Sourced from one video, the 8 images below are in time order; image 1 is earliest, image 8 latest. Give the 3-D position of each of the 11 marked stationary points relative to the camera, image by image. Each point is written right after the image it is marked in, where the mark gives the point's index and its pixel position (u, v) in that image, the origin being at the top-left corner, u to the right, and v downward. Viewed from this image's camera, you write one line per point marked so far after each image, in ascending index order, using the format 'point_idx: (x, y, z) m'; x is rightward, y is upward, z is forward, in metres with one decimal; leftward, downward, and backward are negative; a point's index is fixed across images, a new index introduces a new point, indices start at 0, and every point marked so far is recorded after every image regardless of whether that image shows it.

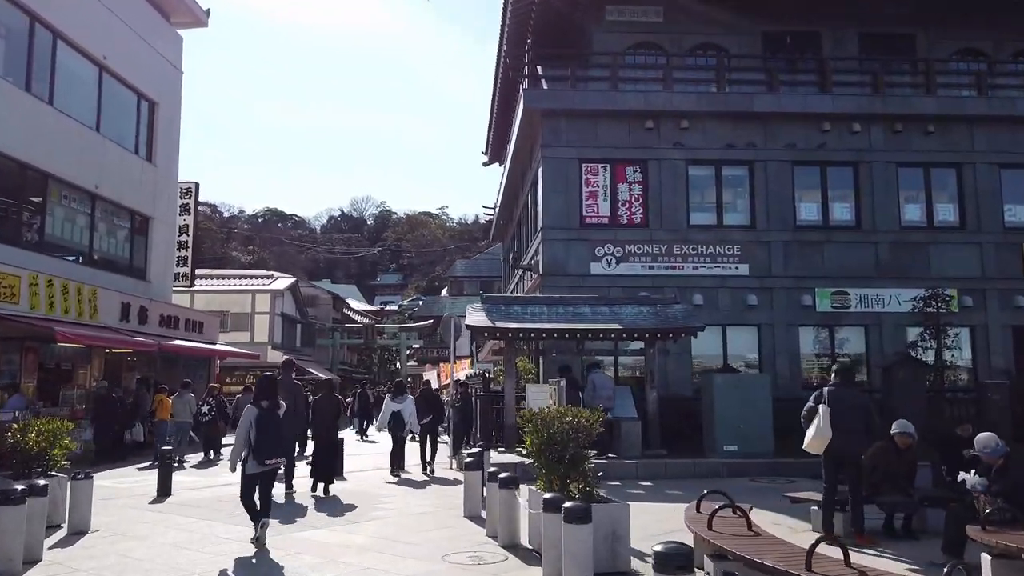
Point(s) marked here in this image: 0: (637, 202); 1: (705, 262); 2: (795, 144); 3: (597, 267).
0: (+3.1, +2.1, +18.3) m
1: (+4.7, +0.6, +18.1) m
2: (+7.1, +3.6, +18.6) m
3: (+2.1, +0.5, +18.0) m
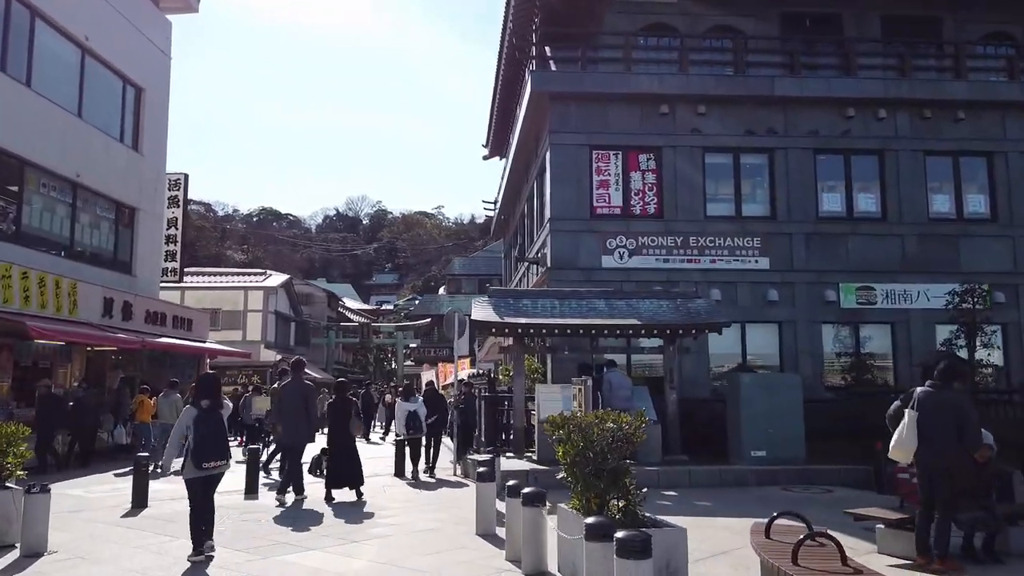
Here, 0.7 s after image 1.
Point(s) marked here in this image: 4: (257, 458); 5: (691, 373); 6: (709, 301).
0: (+3.2, +2.2, +17.3) m
1: (+4.8, +0.8, +17.1) m
2: (+7.2, +3.7, +17.6) m
3: (+2.2, +0.6, +17.0) m
4: (-3.8, -2.5, +11.1) m
5: (+4.0, -1.9, +16.6) m
6: (+3.7, -0.2, +13.8) m
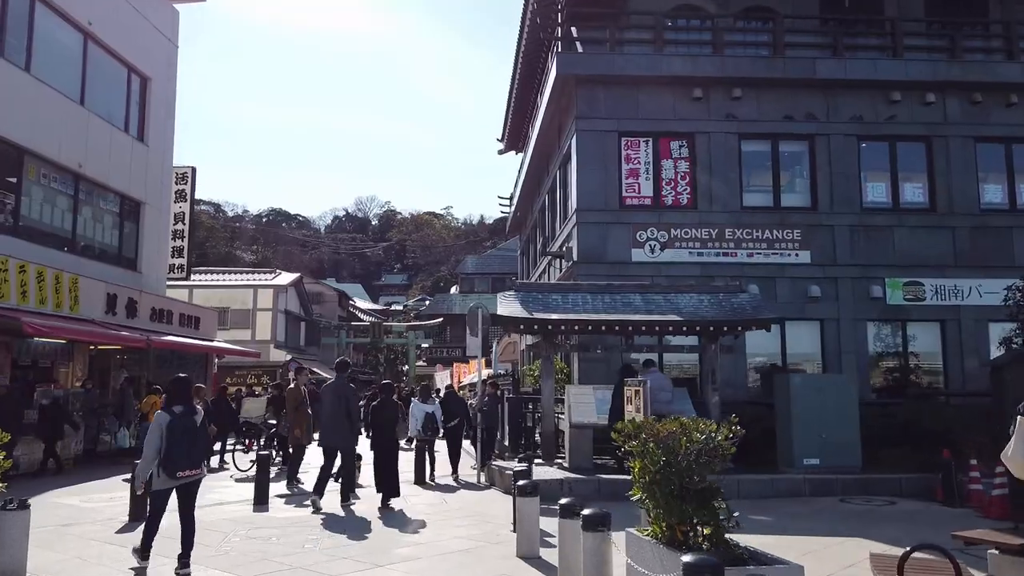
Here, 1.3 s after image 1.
0: (+3.7, +2.4, +16.3) m
1: (+5.4, +0.9, +16.1) m
2: (+7.8, +3.8, +16.5) m
3: (+2.7, +0.7, +16.0) m
4: (-3.3, -2.4, +10.1) m
5: (+4.5, -1.8, +15.6) m
6: (+4.1, -0.1, +12.8) m
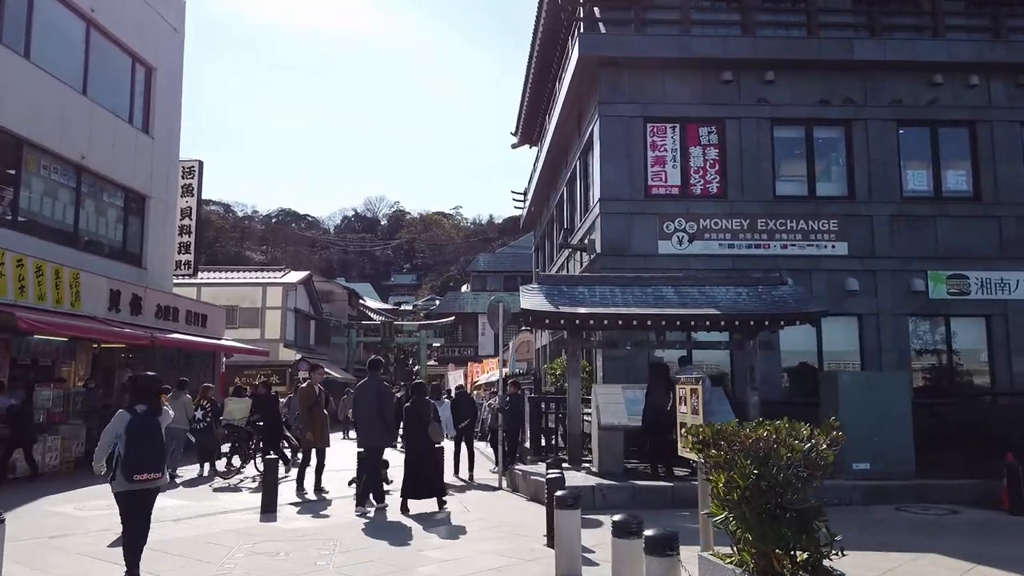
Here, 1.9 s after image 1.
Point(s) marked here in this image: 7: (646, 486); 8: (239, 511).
0: (+4.2, +2.5, +15.4) m
1: (+5.8, +1.0, +15.2) m
2: (+8.2, +4.0, +15.6) m
3: (+3.1, +0.9, +15.1) m
4: (-3.0, -2.3, +9.4) m
5: (+4.9, -1.6, +14.7) m
6: (+4.5, 0.0, +11.9) m
7: (+1.8, -2.6, +9.8) m
8: (-3.5, -2.9, +9.6) m
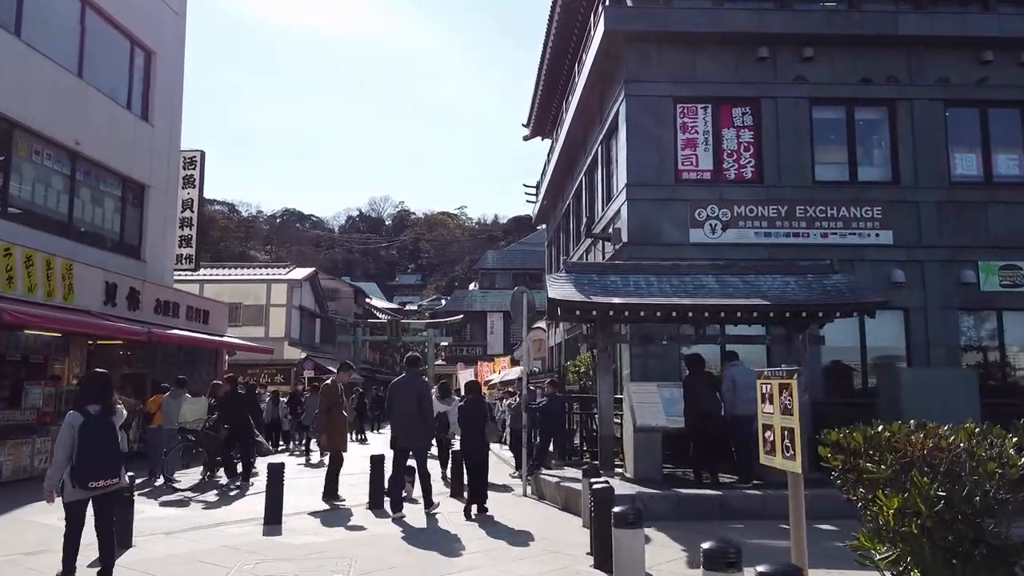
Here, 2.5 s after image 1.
0: (+4.6, +2.6, +14.4) m
1: (+6.2, +1.1, +14.2) m
2: (+8.6, +4.1, +14.6) m
3: (+3.5, +1.0, +14.1) m
4: (-2.6, -2.1, +8.4) m
5: (+5.3, -1.5, +13.7) m
6: (+4.9, +0.2, +10.9) m
7: (+2.1, -2.4, +8.8) m
8: (-3.1, -2.7, +8.6) m
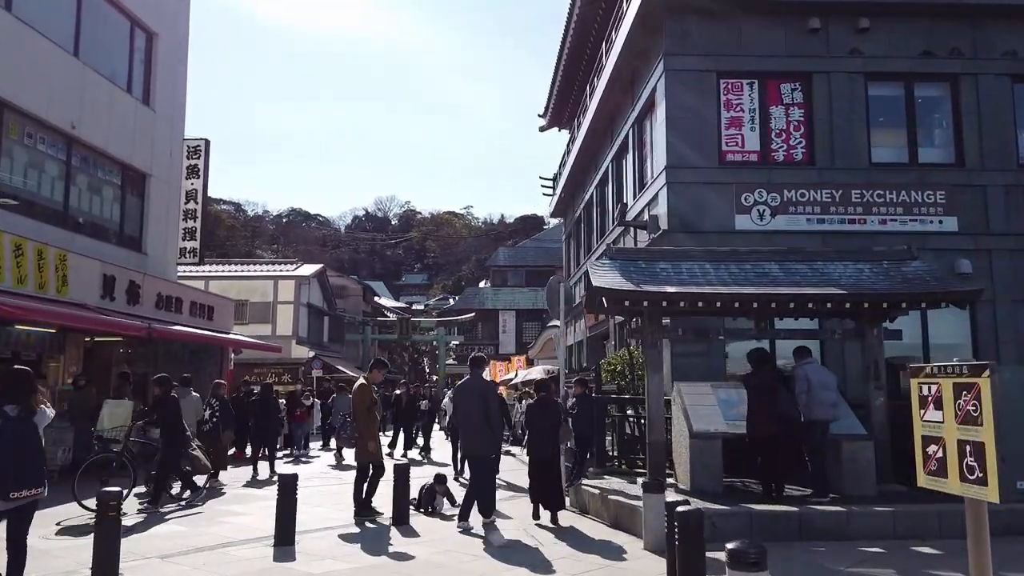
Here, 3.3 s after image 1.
0: (+5.1, +2.8, +13.2) m
1: (+6.7, +1.3, +13.0) m
2: (+9.1, +4.3, +13.4) m
3: (+4.0, +1.2, +13.0) m
4: (-2.1, -2.0, +7.3) m
5: (+5.8, -1.3, +12.5) m
6: (+5.4, +0.3, +9.7) m
7: (+2.6, -2.3, +7.6) m
8: (-2.7, -2.5, +7.5) m
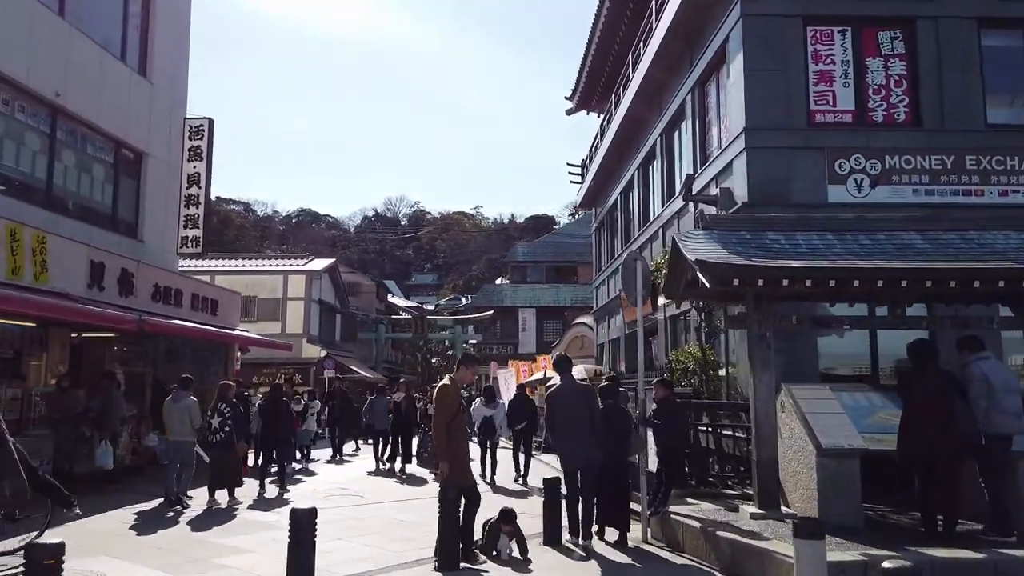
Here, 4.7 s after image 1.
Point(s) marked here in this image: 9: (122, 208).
0: (+5.8, +3.0, +11.2) m
1: (+7.4, +1.5, +10.9) m
2: (+9.8, +4.5, +11.3) m
3: (+4.8, +1.4, +11.0) m
4: (-1.4, -1.8, +5.3) m
5: (+6.6, -1.1, +10.5) m
6: (+6.1, +0.6, +7.7) m
7: (+3.3, -2.0, +5.6) m
8: (-2.0, -2.3, +5.5) m
9: (-8.8, +1.8, +16.8) m
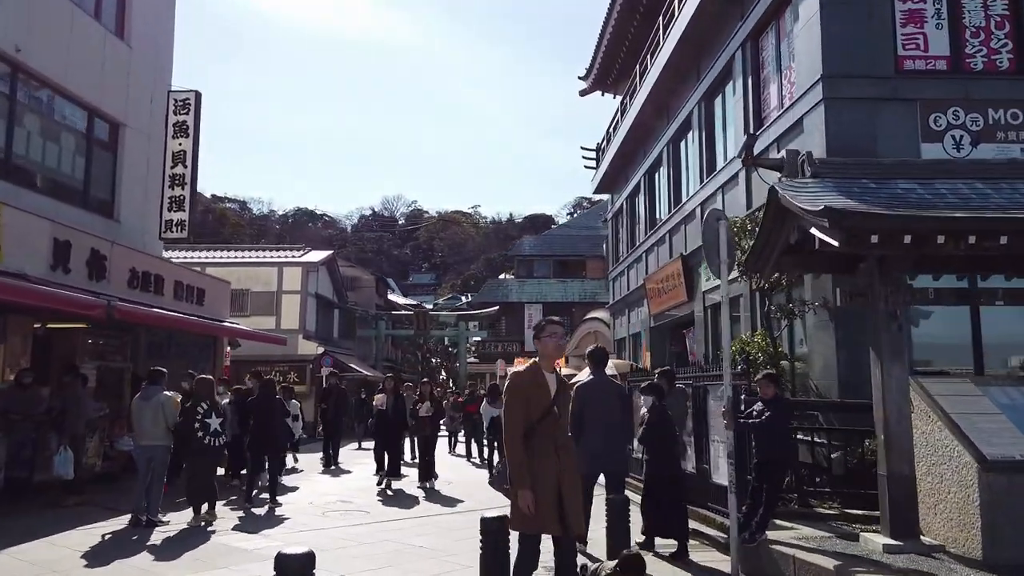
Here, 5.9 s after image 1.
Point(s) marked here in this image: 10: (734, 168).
0: (+6.3, +3.3, +9.5) m
1: (+7.9, +1.8, +9.2) m
2: (+10.3, +4.8, +9.6) m
3: (+5.2, +1.7, +9.2) m
4: (-1.0, -1.5, +3.6) m
5: (+7.0, -0.8, +8.8) m
6: (+6.5, +0.8, +6.0) m
7: (+3.7, -1.7, +3.9) m
8: (-1.5, -2.0, +3.8) m
9: (-8.4, +2.1, +15.1) m
10: (+3.6, +1.8, +13.0) m
